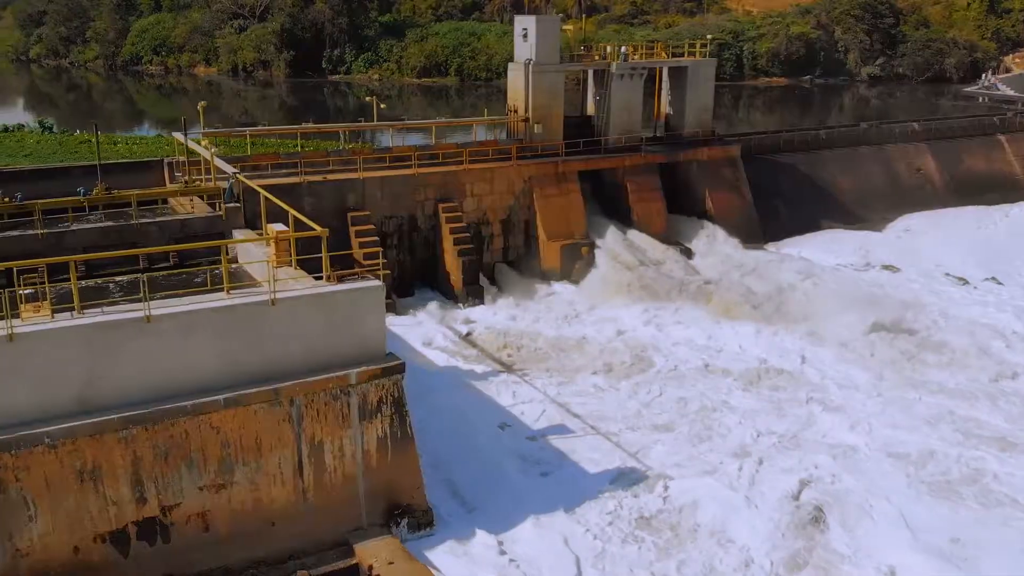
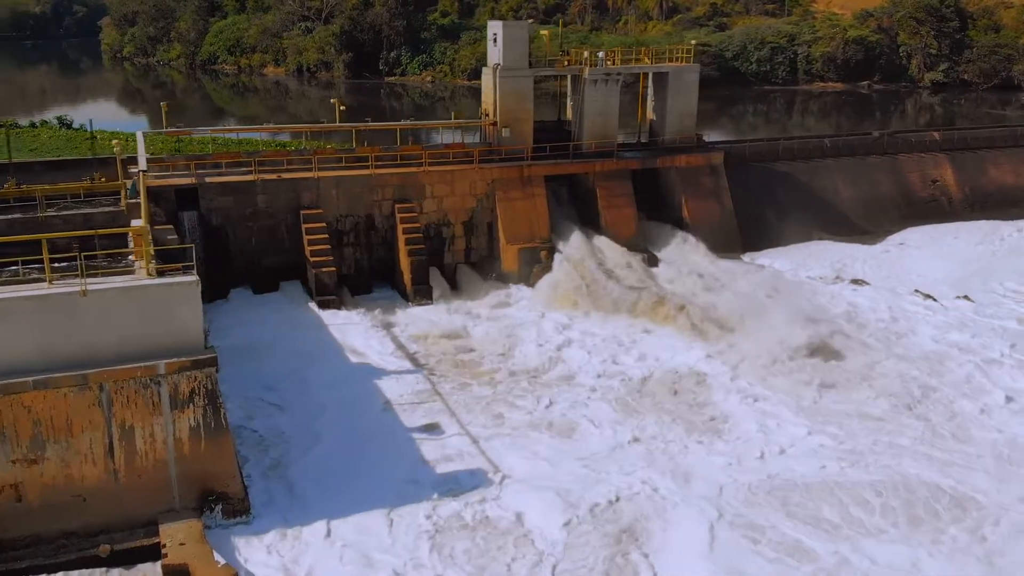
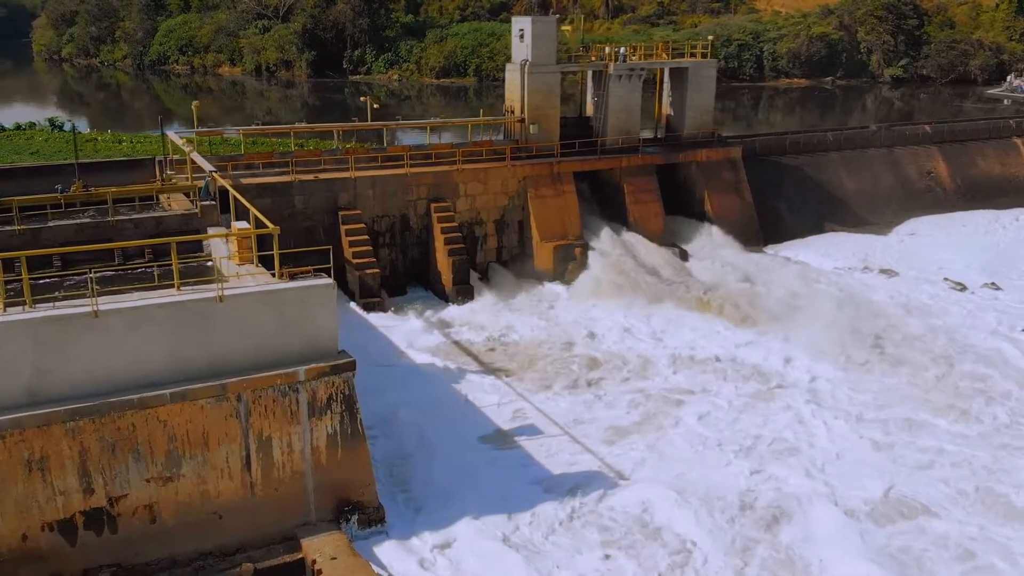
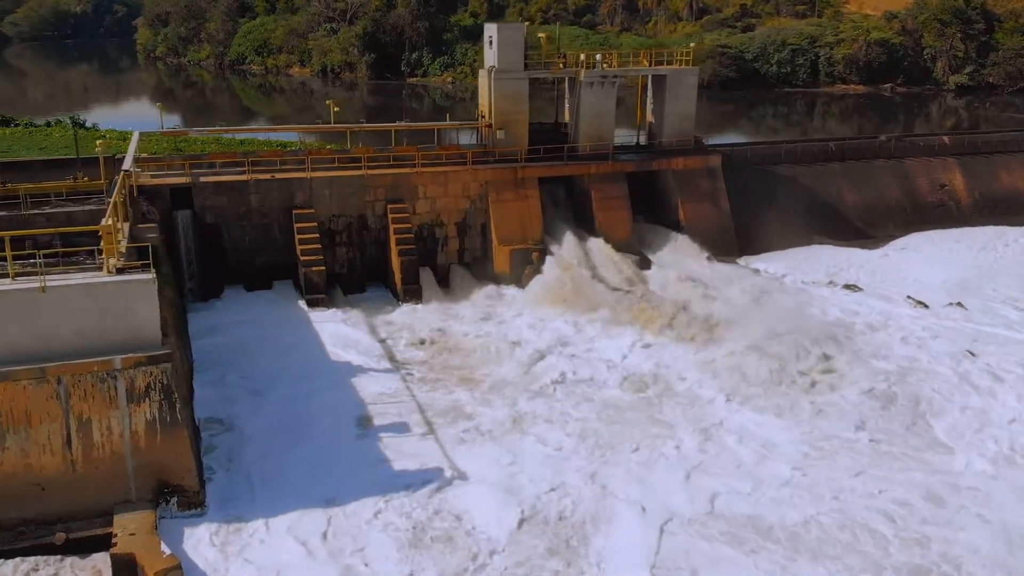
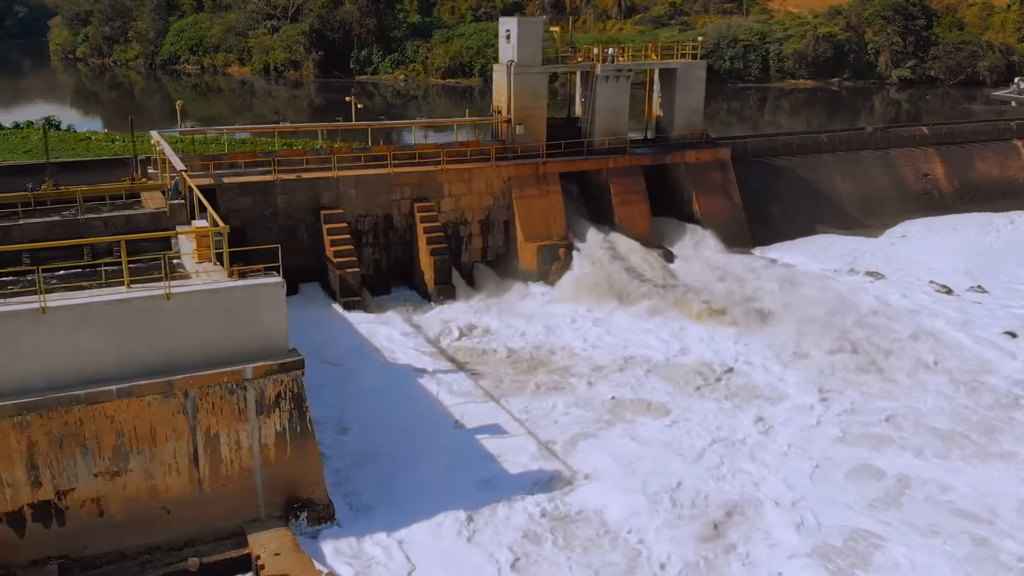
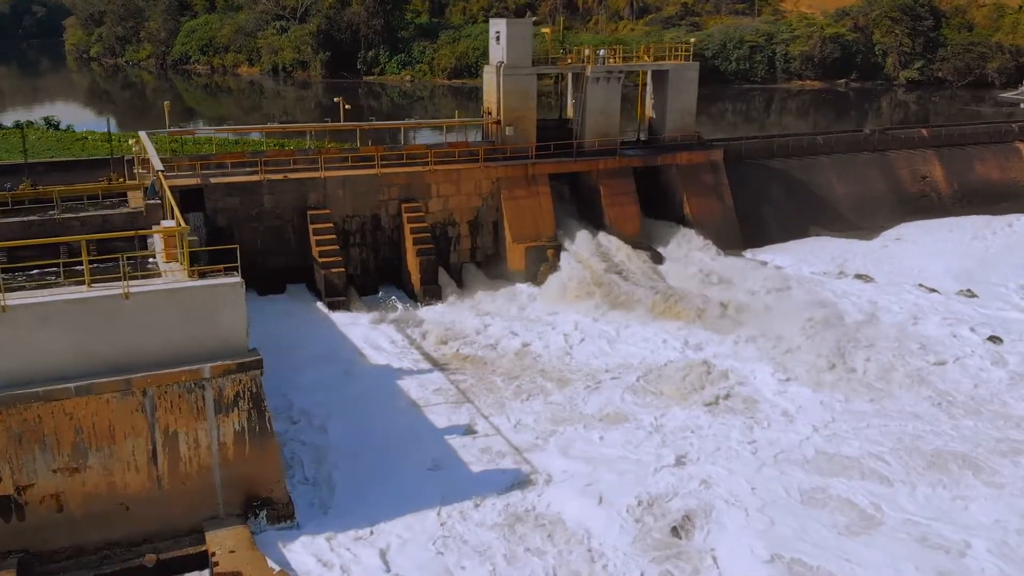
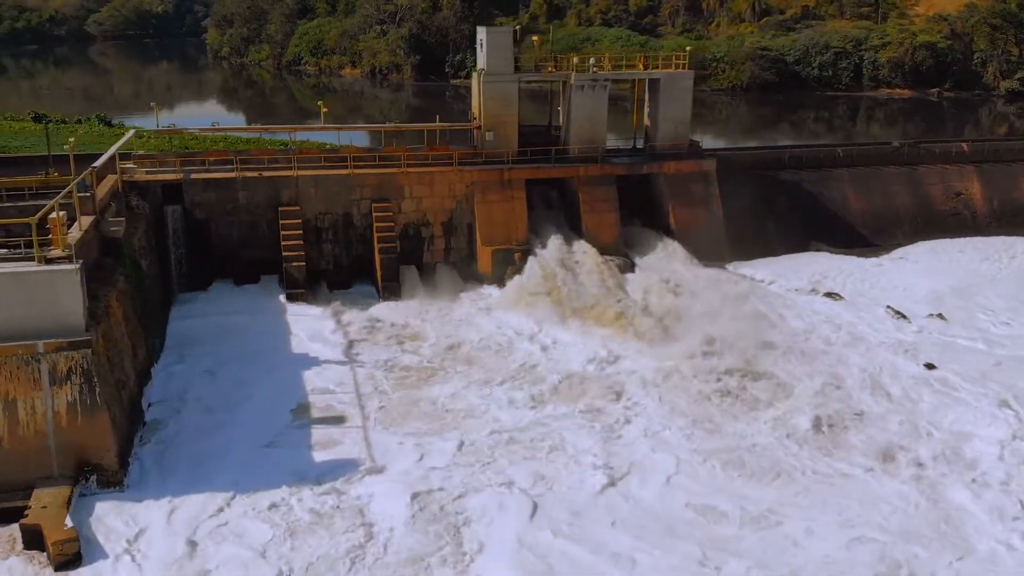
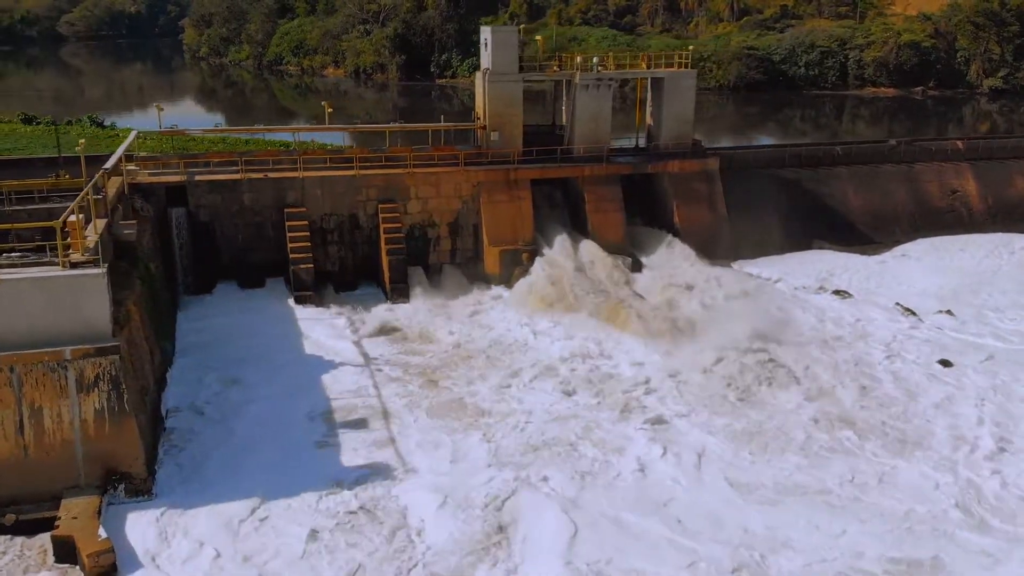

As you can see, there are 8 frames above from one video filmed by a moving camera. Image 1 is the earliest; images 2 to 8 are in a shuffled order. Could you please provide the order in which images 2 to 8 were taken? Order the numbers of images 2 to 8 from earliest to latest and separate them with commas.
3, 5, 6, 2, 4, 8, 7
